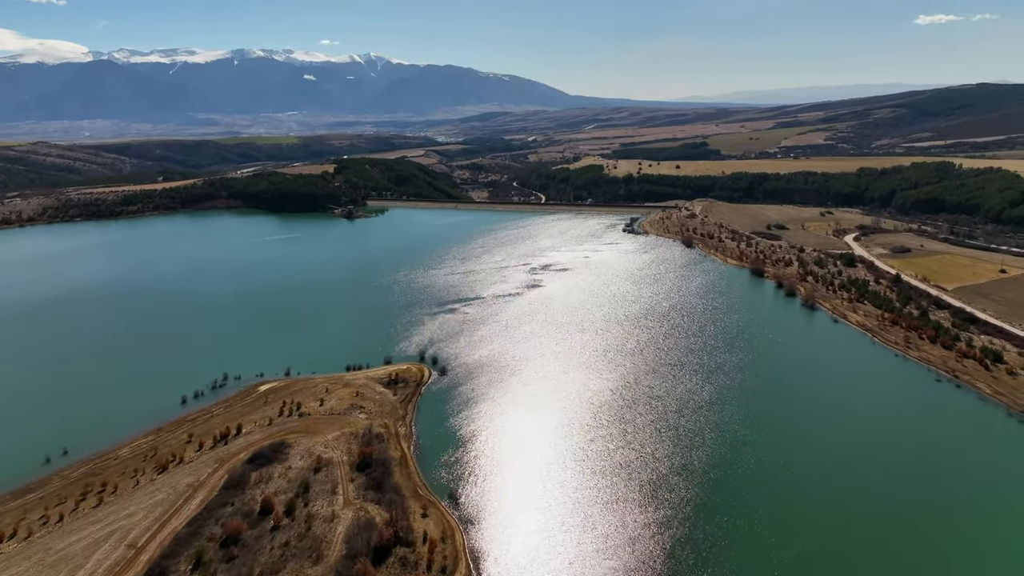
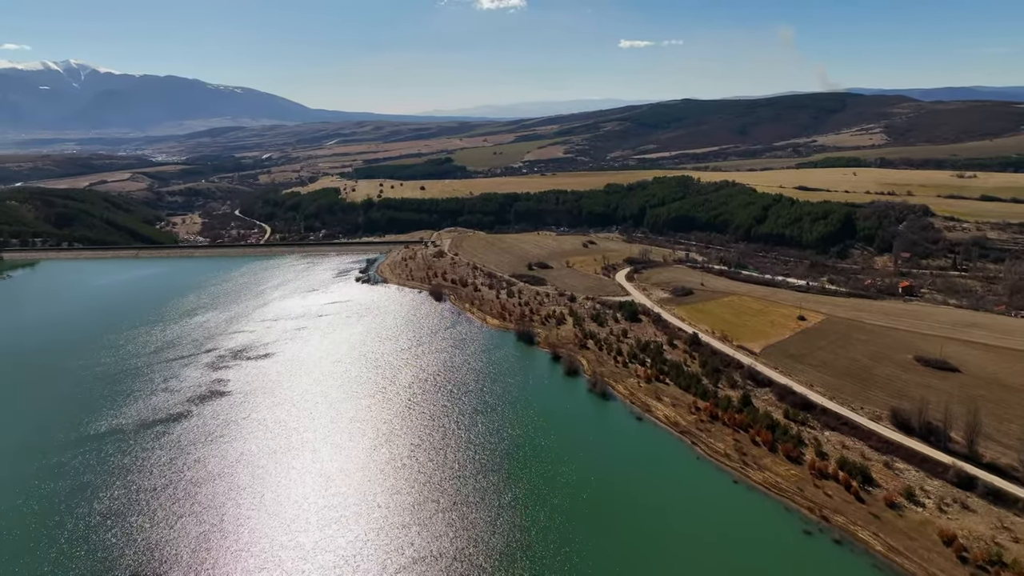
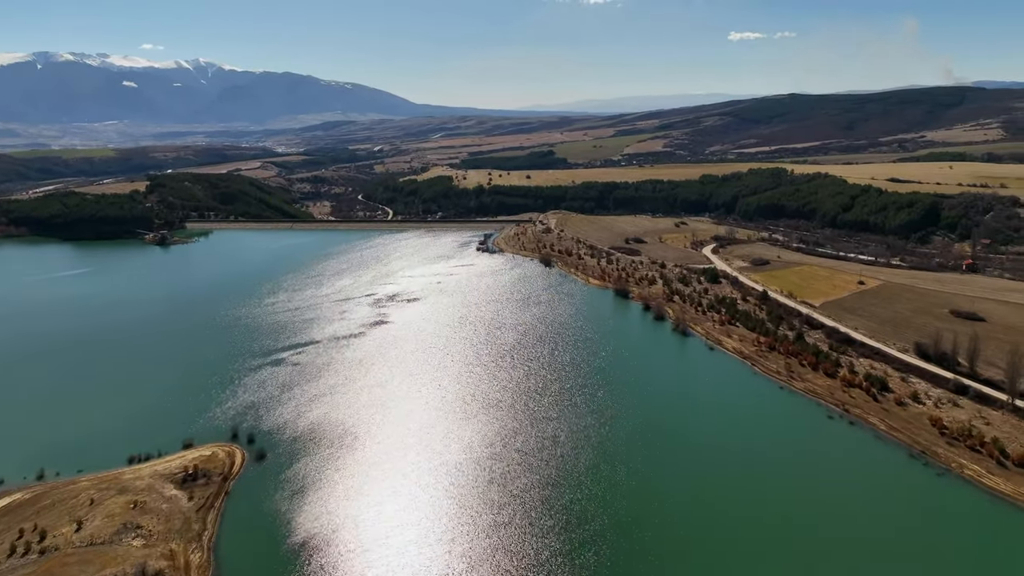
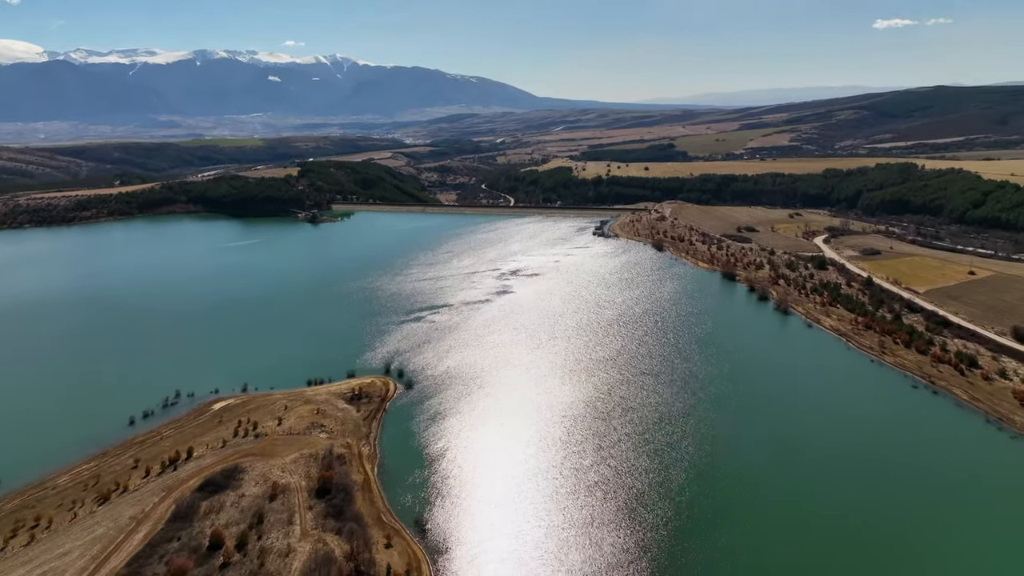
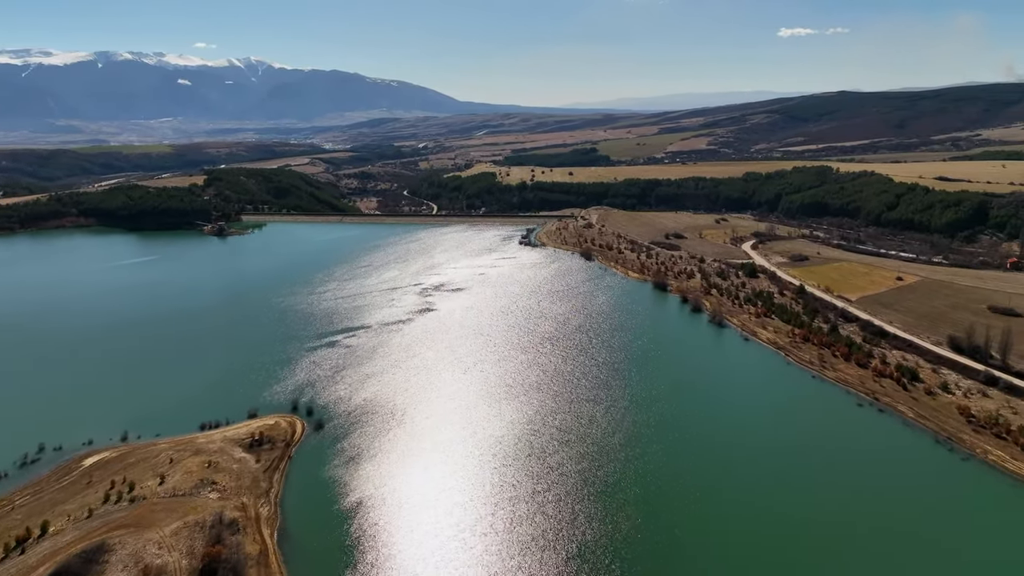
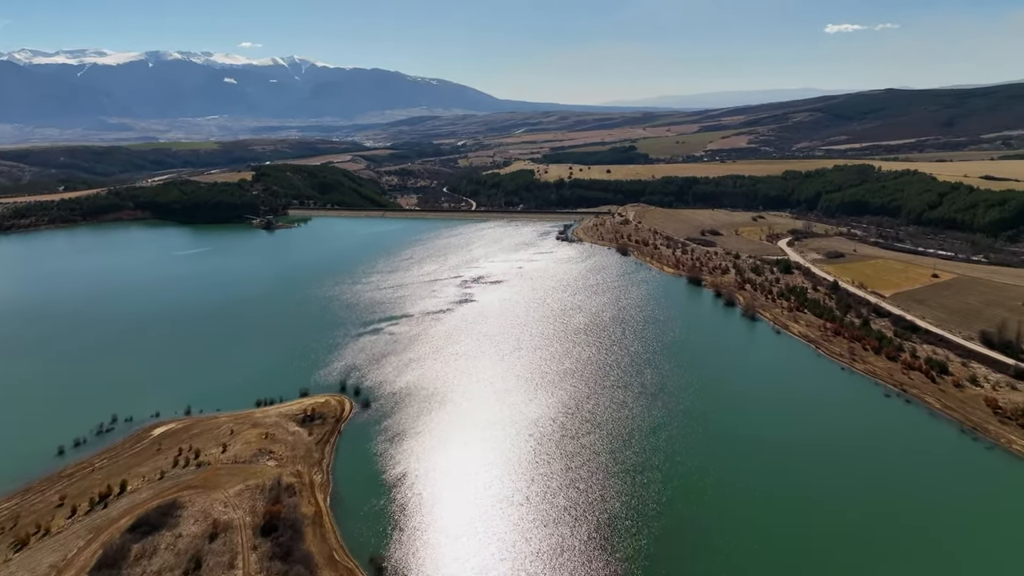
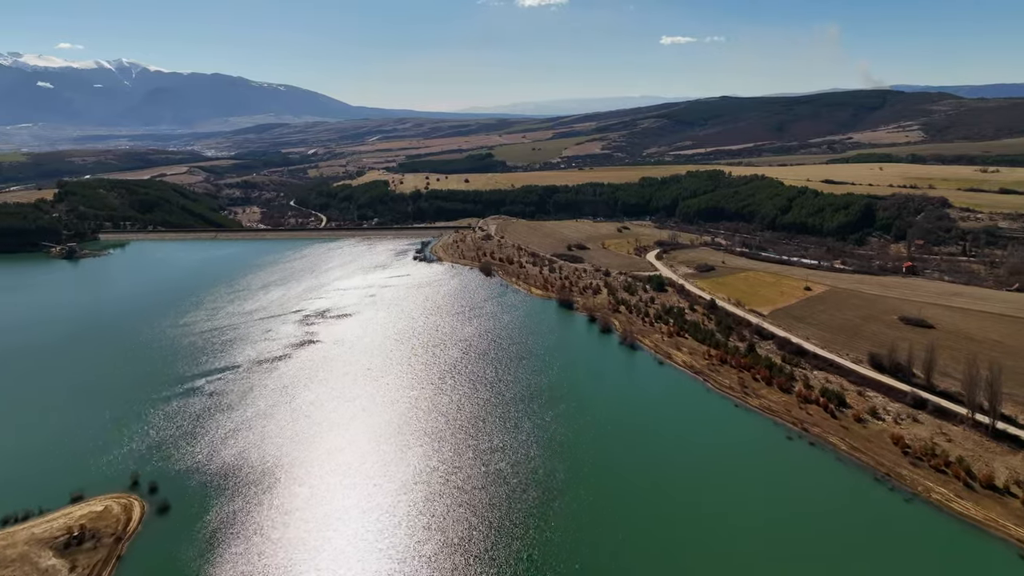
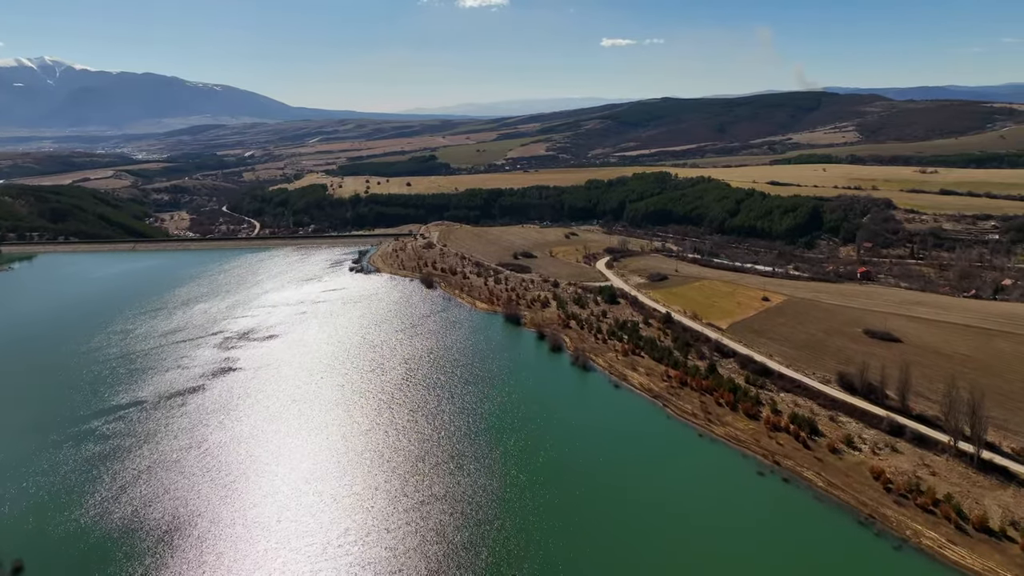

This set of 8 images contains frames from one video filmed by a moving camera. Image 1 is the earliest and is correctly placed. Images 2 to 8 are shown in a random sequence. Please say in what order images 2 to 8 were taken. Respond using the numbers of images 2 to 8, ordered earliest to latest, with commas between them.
4, 6, 5, 3, 7, 8, 2
